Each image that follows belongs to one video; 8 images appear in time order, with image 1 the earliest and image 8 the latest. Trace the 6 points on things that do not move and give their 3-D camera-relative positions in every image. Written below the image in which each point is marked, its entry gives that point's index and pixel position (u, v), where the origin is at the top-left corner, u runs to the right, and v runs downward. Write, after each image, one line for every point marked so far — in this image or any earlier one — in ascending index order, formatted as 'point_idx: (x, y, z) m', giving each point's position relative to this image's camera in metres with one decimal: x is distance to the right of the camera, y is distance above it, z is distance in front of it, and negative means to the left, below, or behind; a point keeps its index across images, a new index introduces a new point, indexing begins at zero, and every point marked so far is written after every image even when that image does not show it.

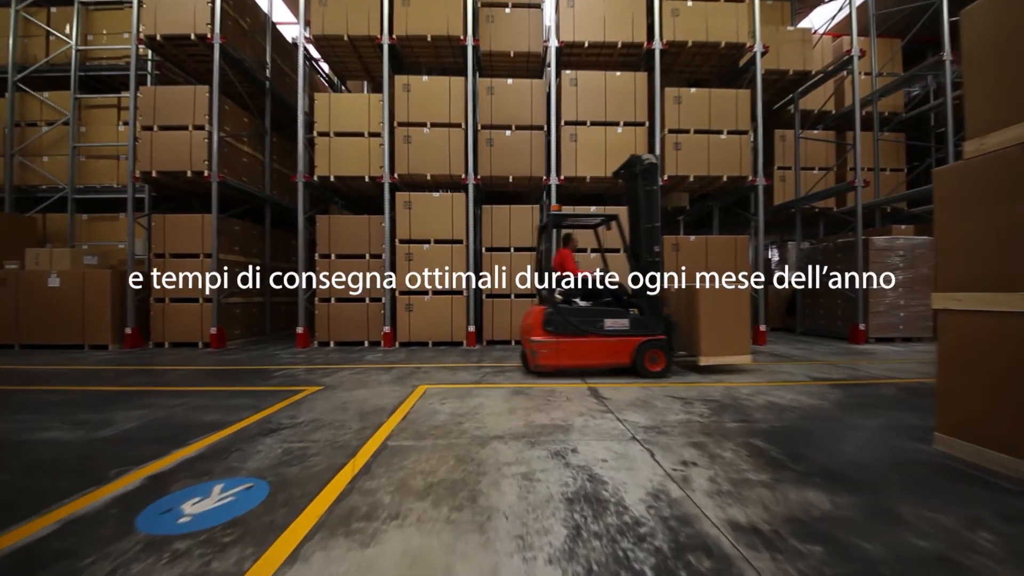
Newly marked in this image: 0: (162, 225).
0: (-18.9, +3.4, +10.2) m
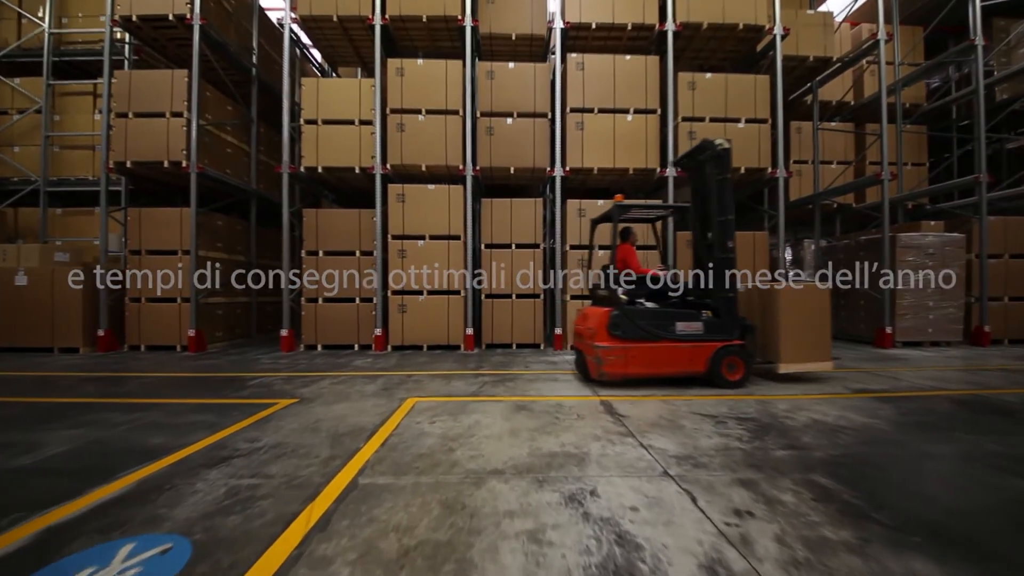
0: (-18.8, +3.4, +9.5) m
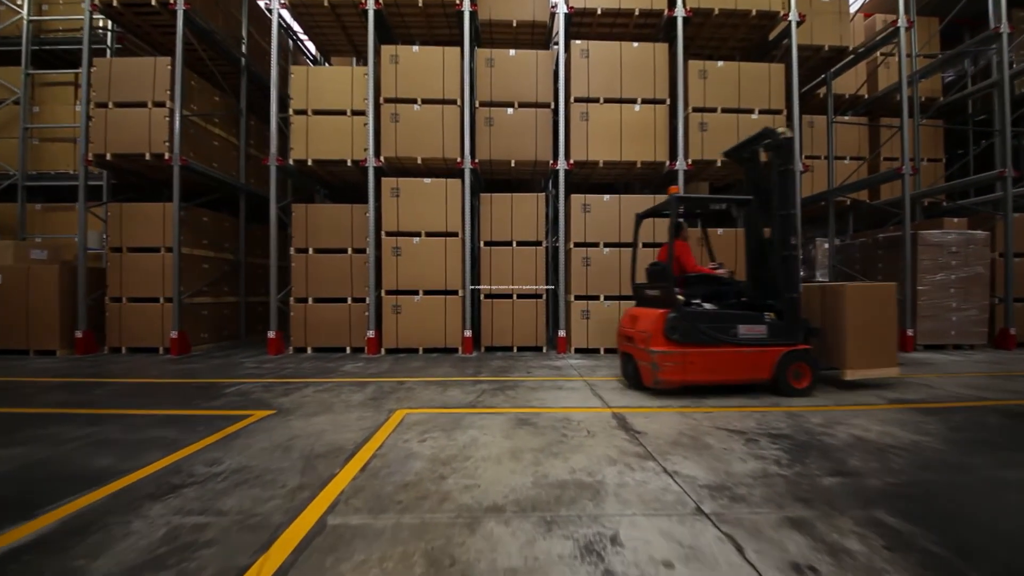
0: (-18.8, +3.5, +9.0) m
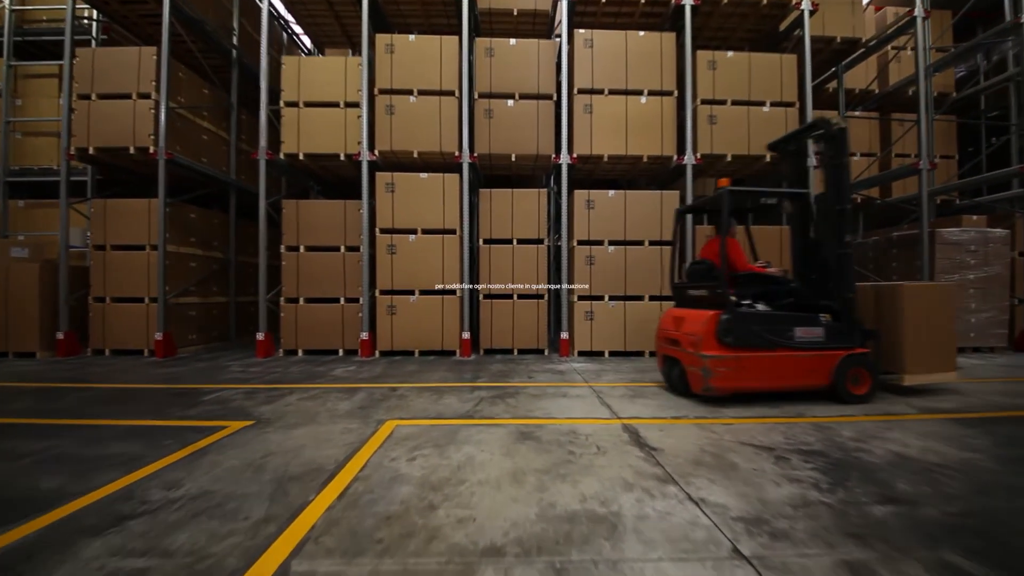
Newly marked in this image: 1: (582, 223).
0: (-18.8, +3.5, +8.7) m
1: (+3.0, +2.7, +8.0) m
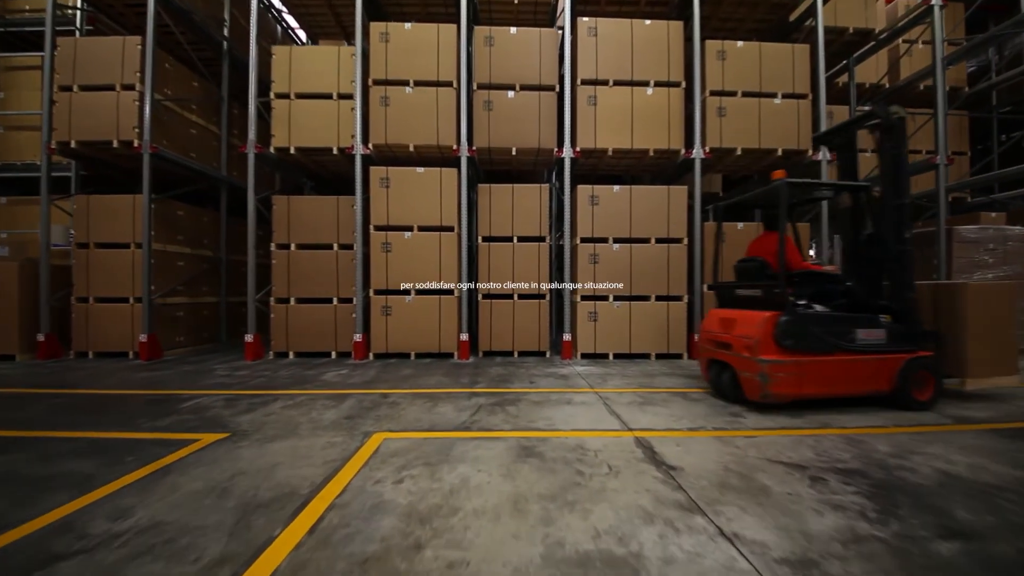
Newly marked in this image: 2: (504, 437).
0: (-18.8, +3.5, +8.3) m
1: (+3.0, +2.7, +7.6) m
2: (-0.2, -2.8, +3.5) m
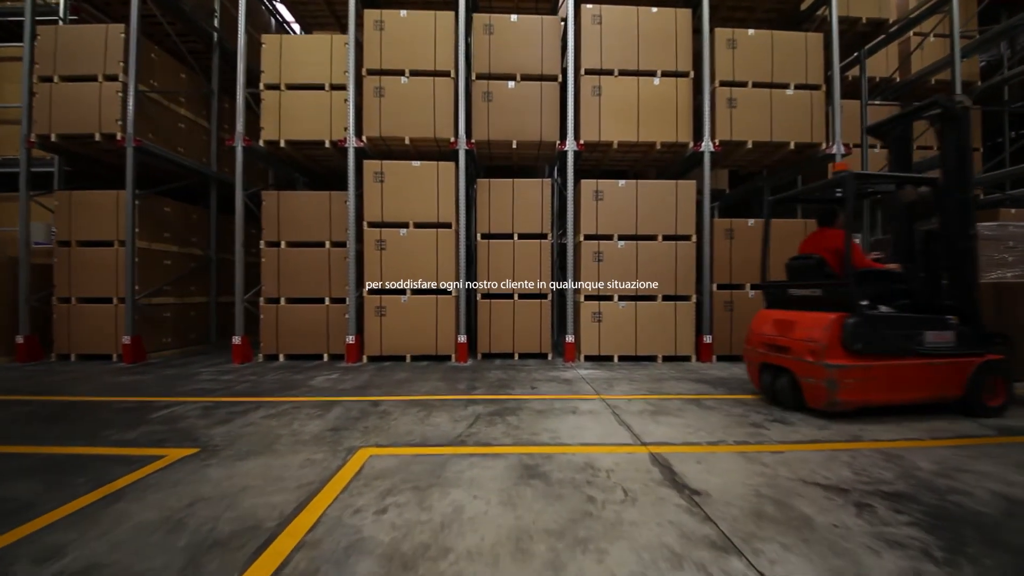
0: (-18.7, +3.5, +8.0) m
1: (+3.0, +2.8, +7.2) m
2: (-0.1, -2.8, +3.1) m
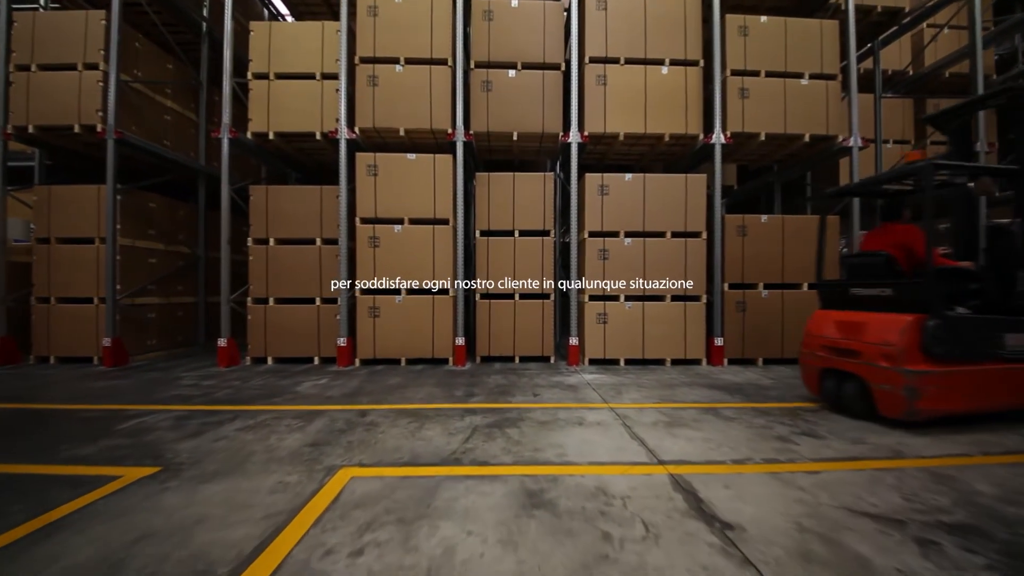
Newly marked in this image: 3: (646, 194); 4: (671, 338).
0: (-18.7, +3.5, +7.6) m
1: (+3.0, +2.8, +6.9) m
2: (-0.1, -2.7, +2.8) m
3: (+4.9, +3.4, +6.9) m
4: (+5.7, -1.8, +6.8) m
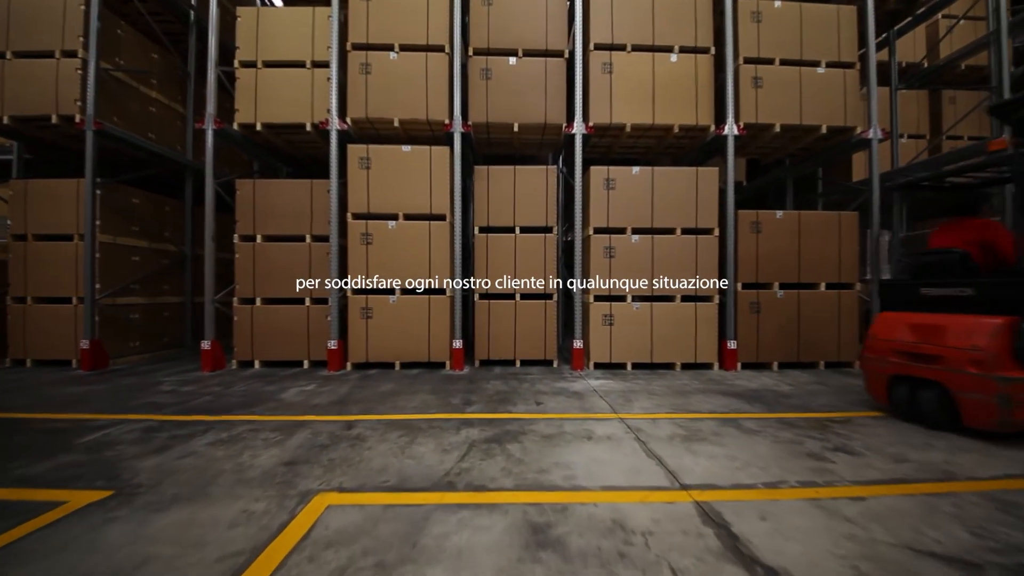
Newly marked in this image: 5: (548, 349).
0: (-18.7, +3.6, +7.2) m
1: (+3.0, +2.8, +6.5) m
2: (-0.1, -2.7, +2.4) m
3: (+4.9, +3.4, +6.5) m
4: (+5.7, -1.8, +6.4) m
5: (+1.3, -2.1, +6.5) m
